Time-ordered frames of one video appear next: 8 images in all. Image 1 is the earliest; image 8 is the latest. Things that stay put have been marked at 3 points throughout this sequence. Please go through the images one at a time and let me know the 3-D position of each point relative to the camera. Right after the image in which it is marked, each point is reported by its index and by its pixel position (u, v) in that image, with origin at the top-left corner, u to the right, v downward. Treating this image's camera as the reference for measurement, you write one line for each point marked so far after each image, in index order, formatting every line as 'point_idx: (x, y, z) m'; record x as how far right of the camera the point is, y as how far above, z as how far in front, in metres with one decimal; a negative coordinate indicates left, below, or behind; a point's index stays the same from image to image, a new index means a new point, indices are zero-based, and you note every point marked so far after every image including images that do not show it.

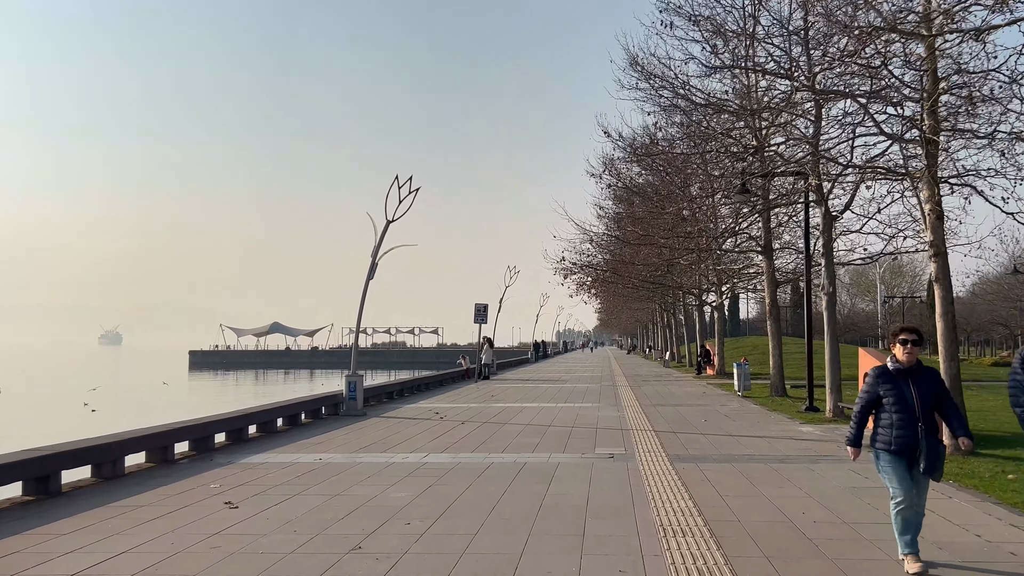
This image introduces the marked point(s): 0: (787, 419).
0: (+5.0, -2.4, +14.3) m
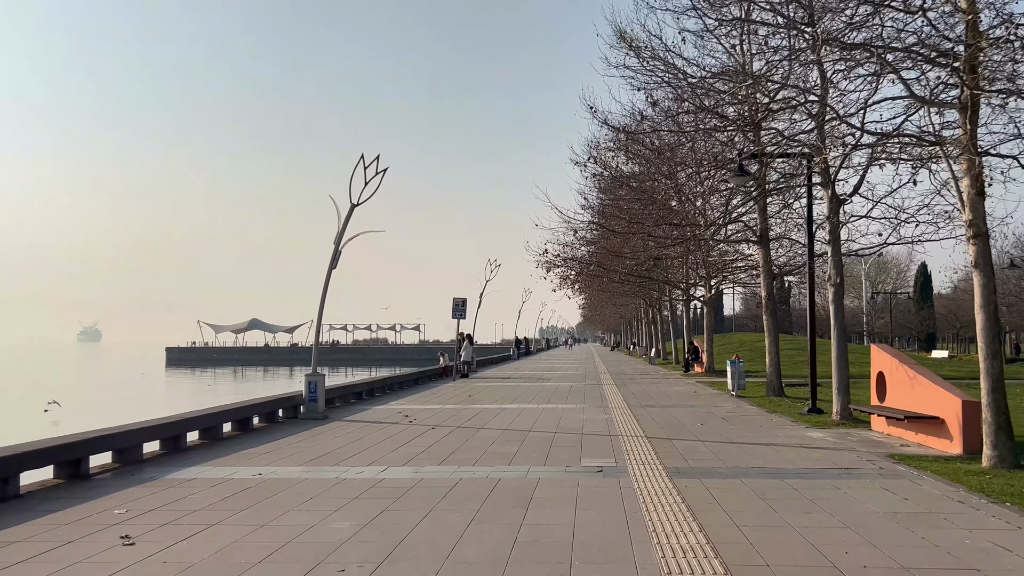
0: (+4.7, -2.3, +13.0) m
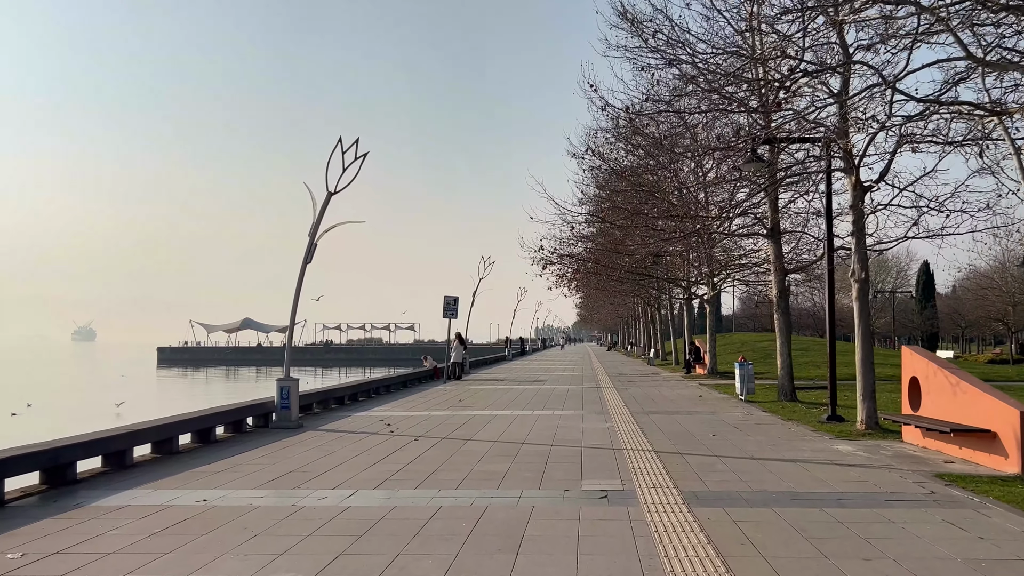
0: (+4.5, -2.2, +11.8) m
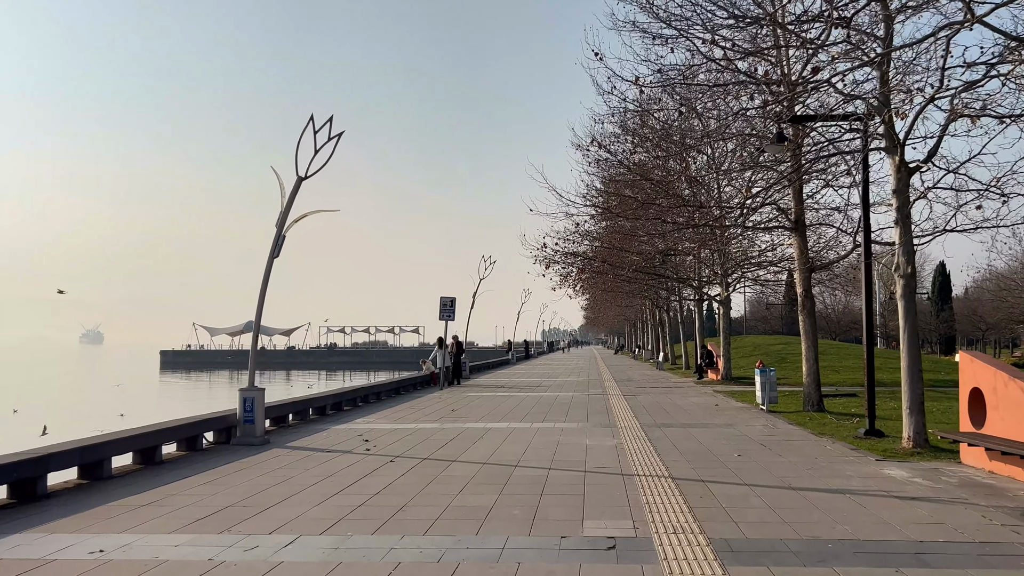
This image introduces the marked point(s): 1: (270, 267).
0: (+4.4, -2.1, +10.2) m
1: (-3.7, +0.3, +11.8) m
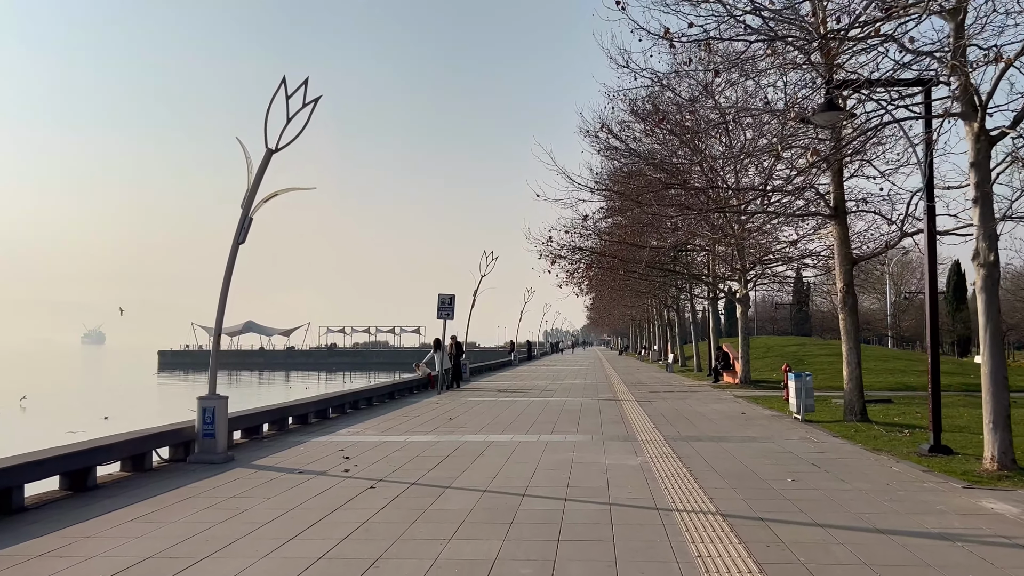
0: (+4.5, -2.0, +8.5) m
1: (-3.6, +0.4, +10.1) m
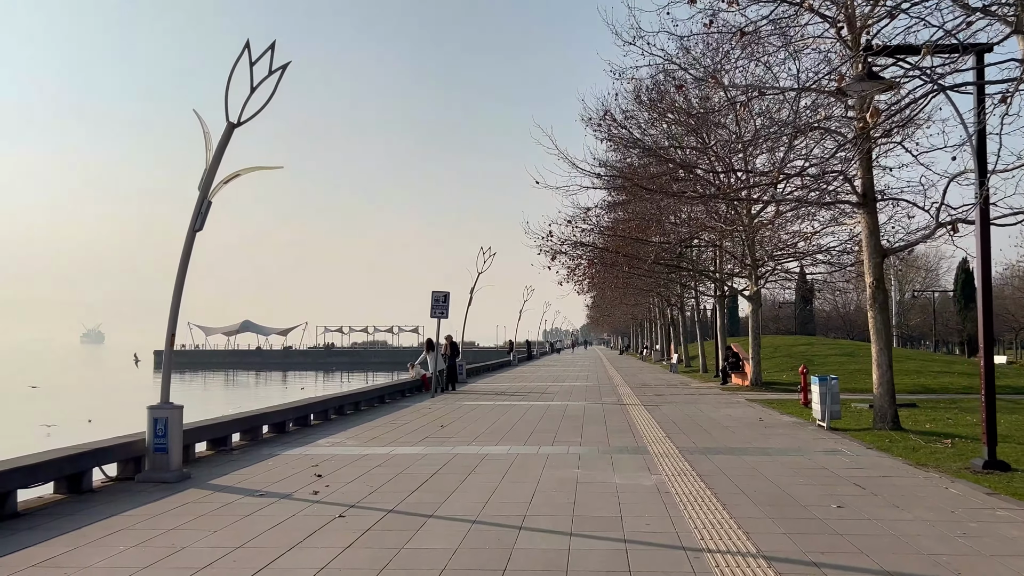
0: (+4.5, -2.0, +7.2) m
1: (-3.6, +0.5, +8.9) m
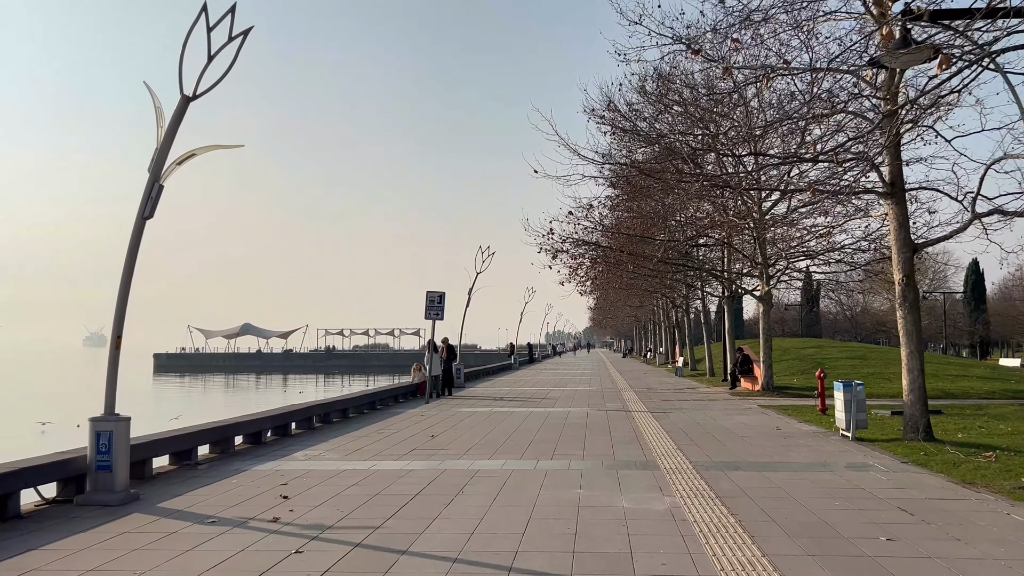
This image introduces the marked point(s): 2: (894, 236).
0: (+4.4, -1.9, +6.1) m
1: (-3.7, +0.5, +7.8) m
2: (+5.9, +0.8, +12.1) m
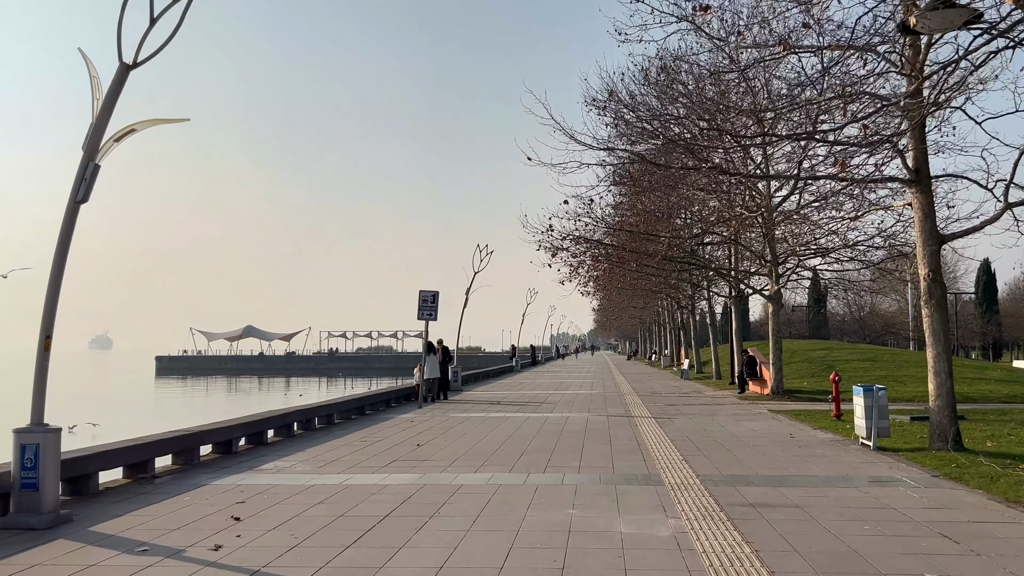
0: (+4.2, -1.8, +5.1) m
1: (-3.9, +0.6, +6.9) m
2: (+5.8, +0.9, +11.1) m
